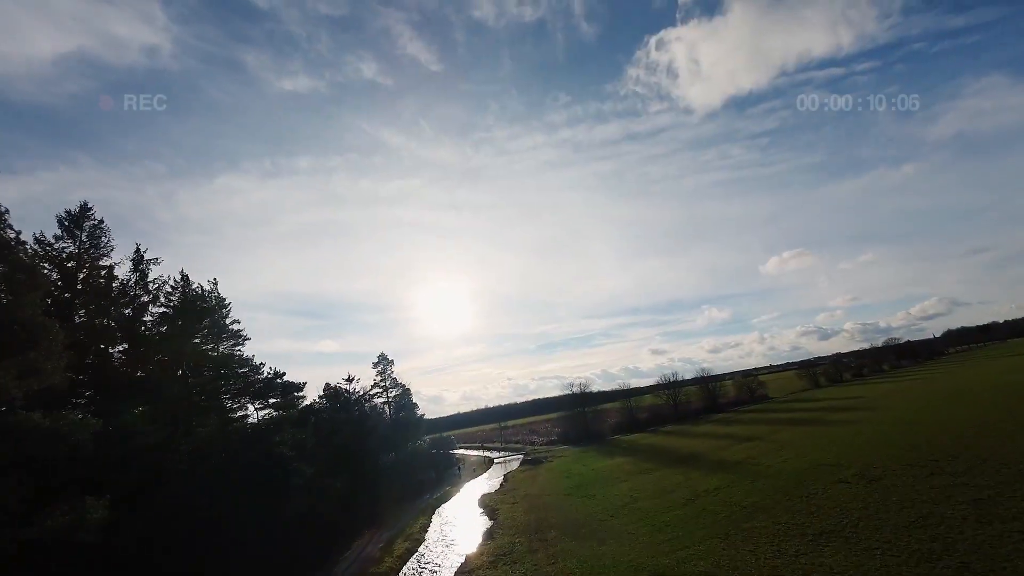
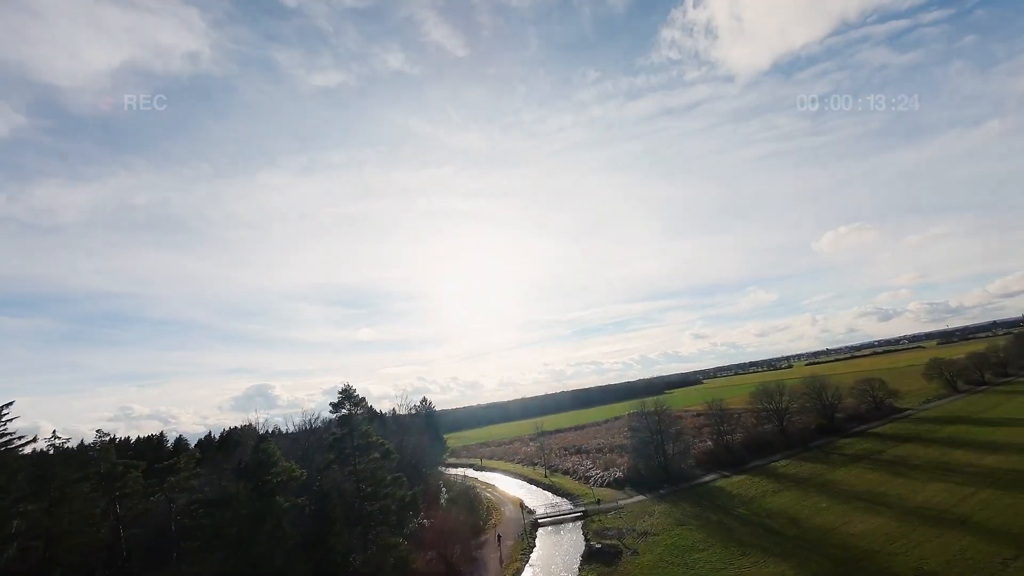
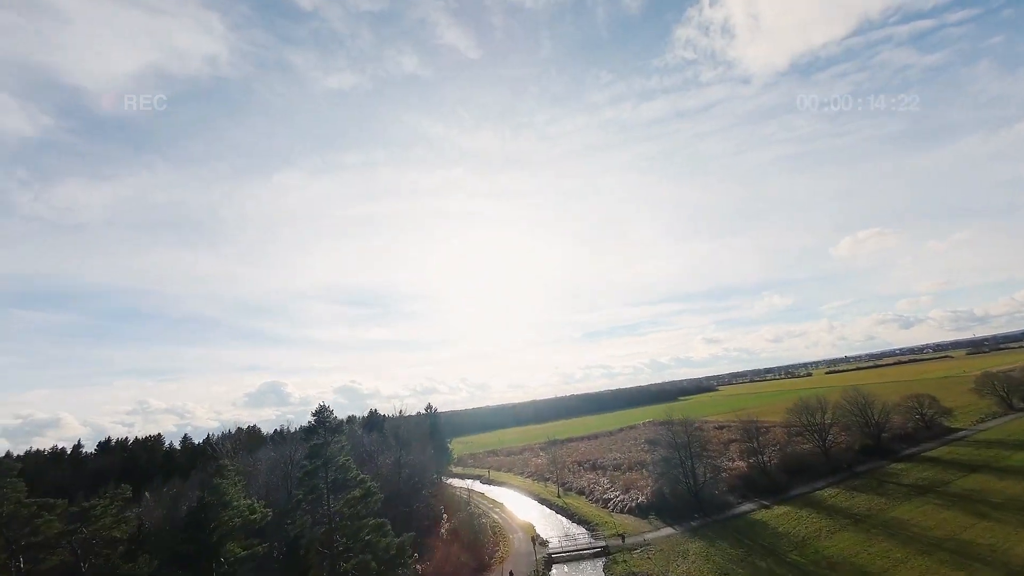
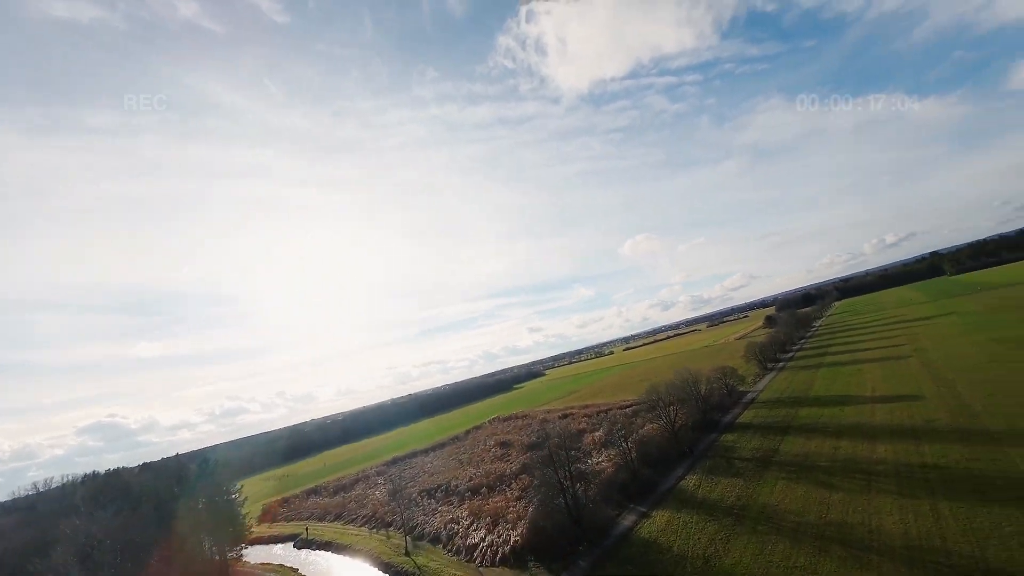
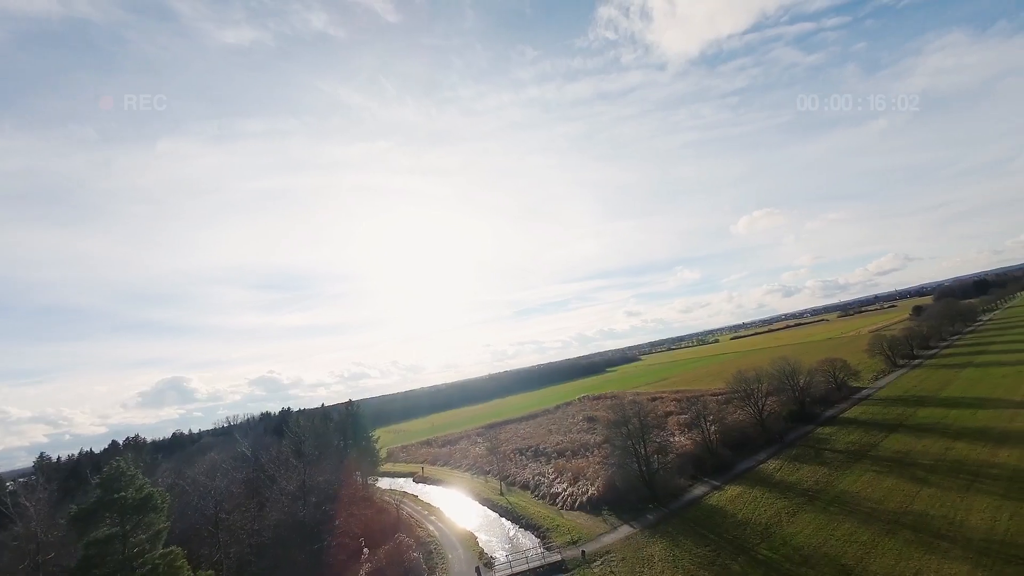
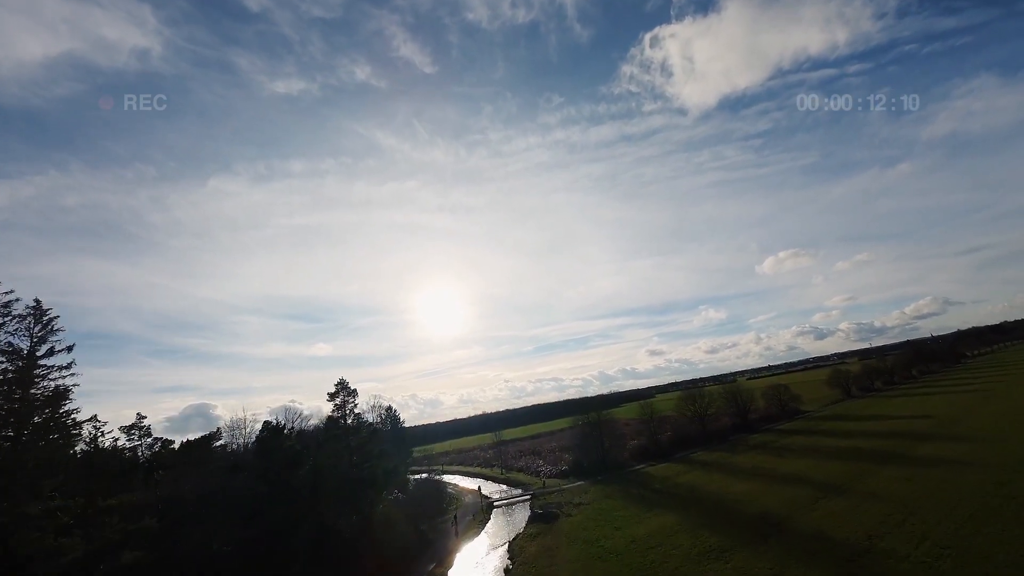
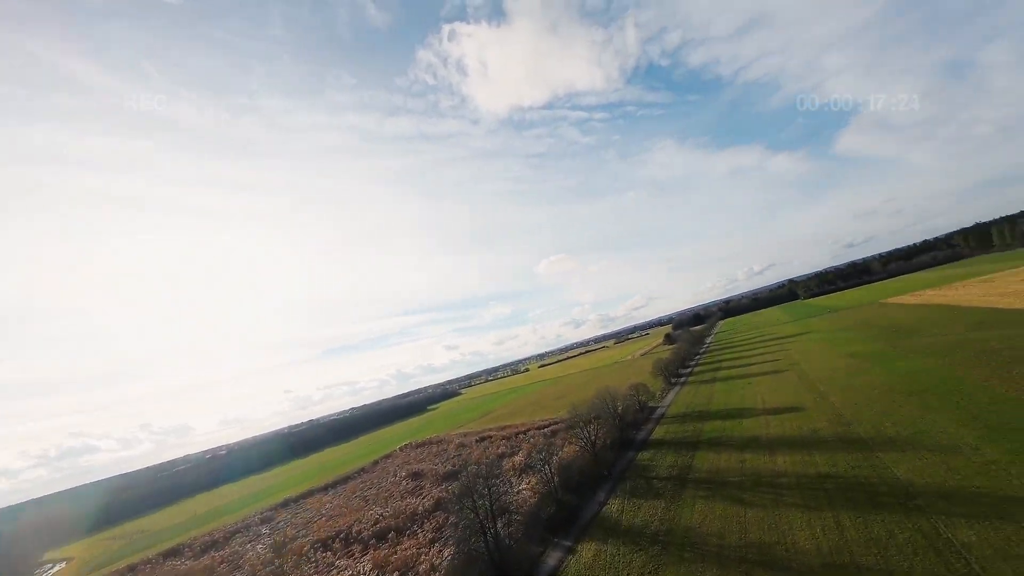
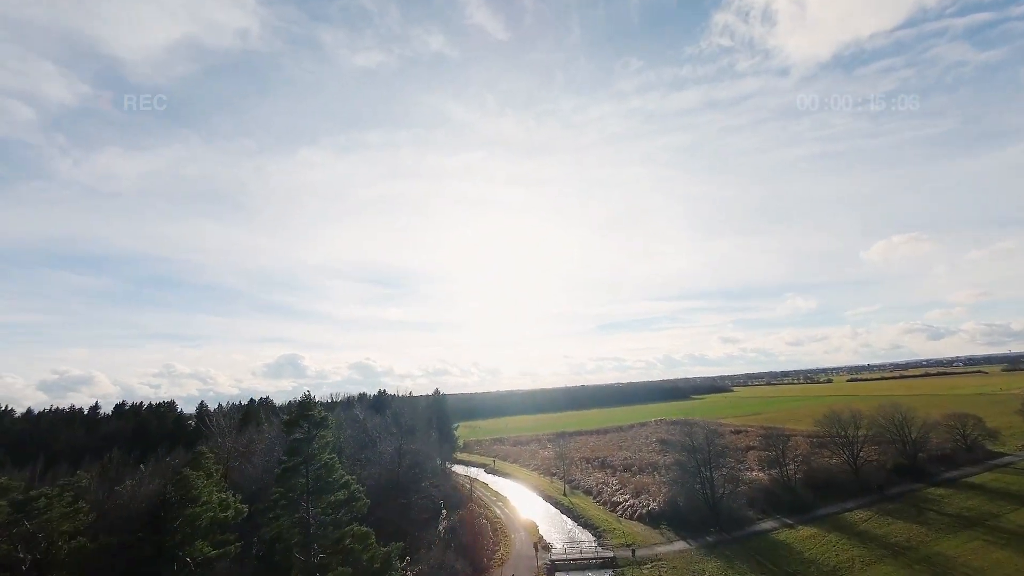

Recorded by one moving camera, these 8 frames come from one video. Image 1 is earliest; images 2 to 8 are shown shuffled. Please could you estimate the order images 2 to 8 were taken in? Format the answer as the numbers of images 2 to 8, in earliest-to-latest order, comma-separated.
6, 2, 3, 8, 5, 4, 7
